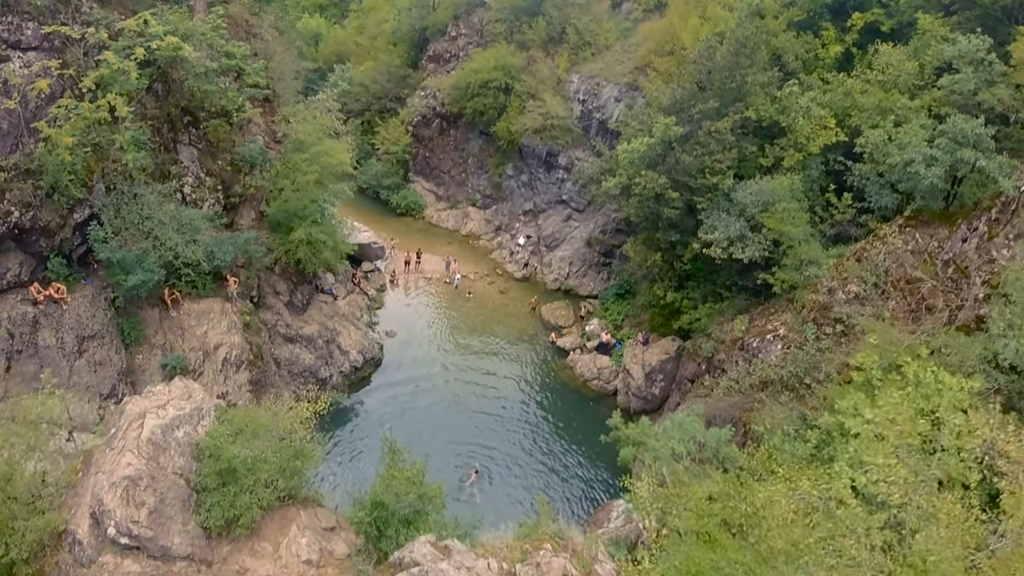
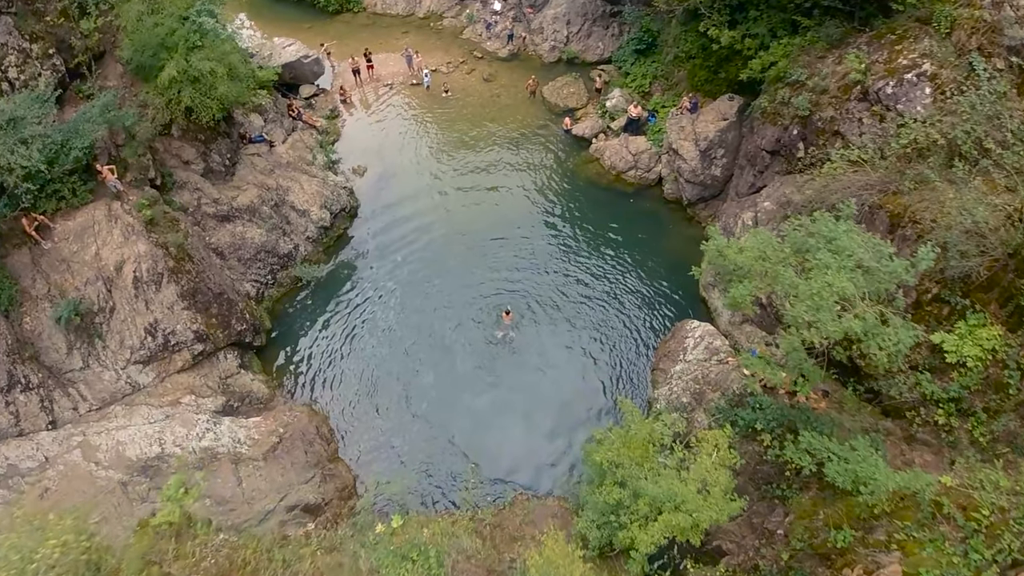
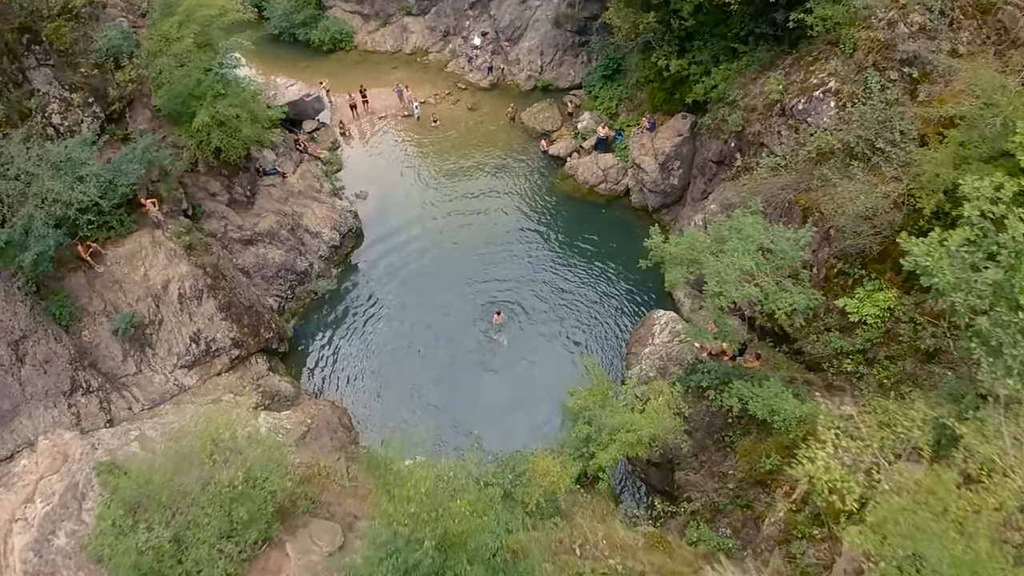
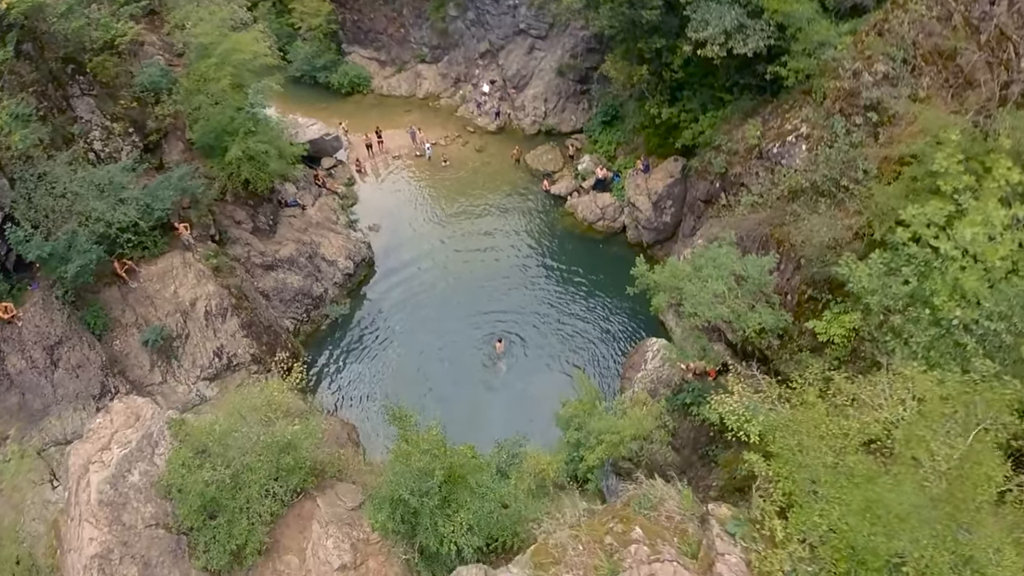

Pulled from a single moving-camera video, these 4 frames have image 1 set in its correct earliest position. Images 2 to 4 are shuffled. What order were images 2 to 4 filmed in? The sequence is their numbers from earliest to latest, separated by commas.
4, 3, 2
